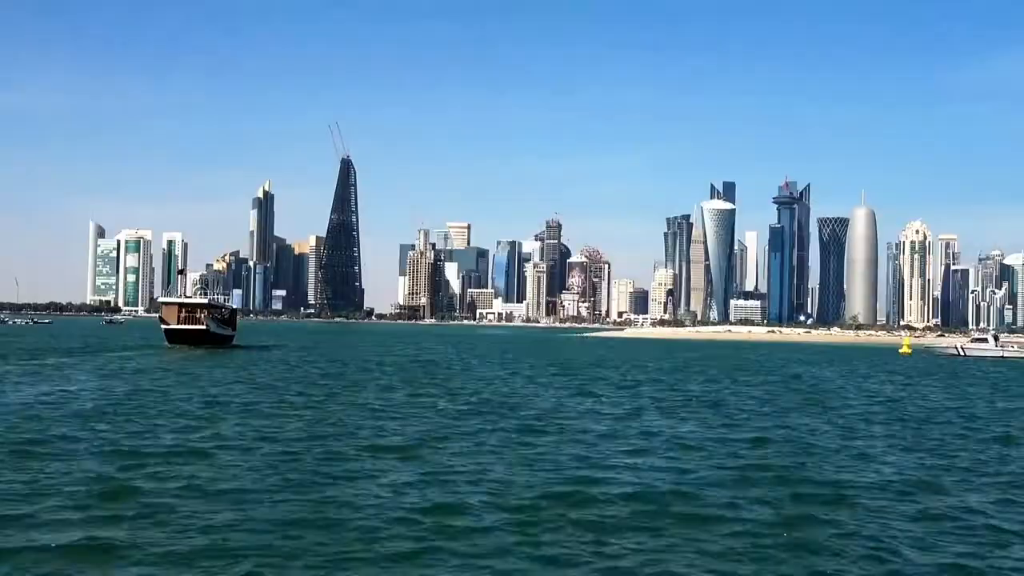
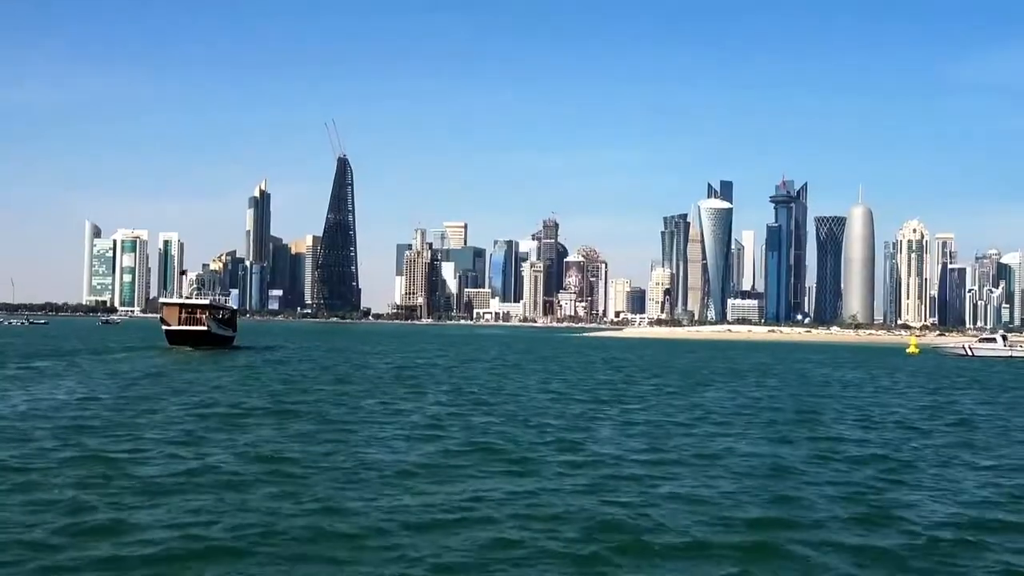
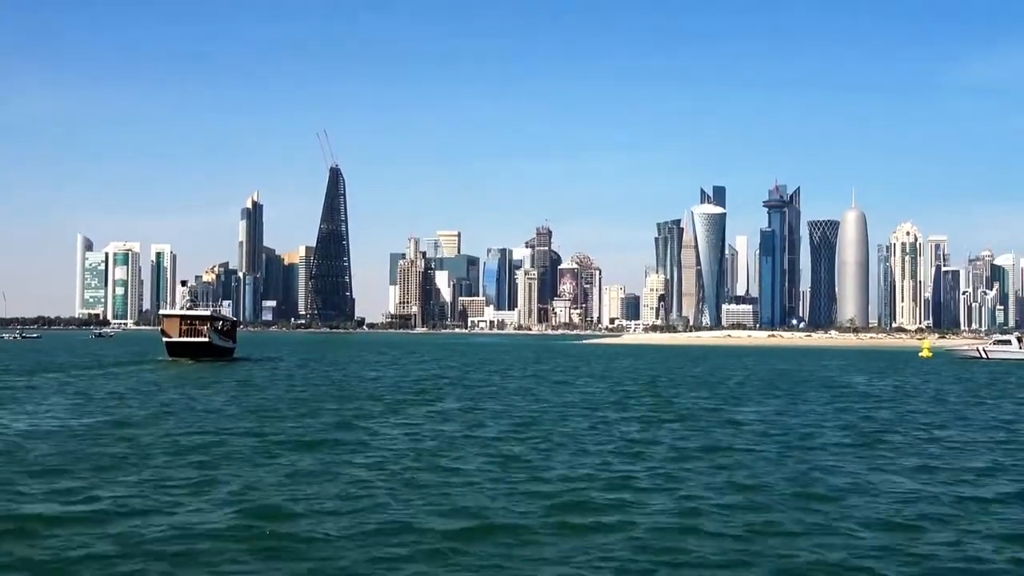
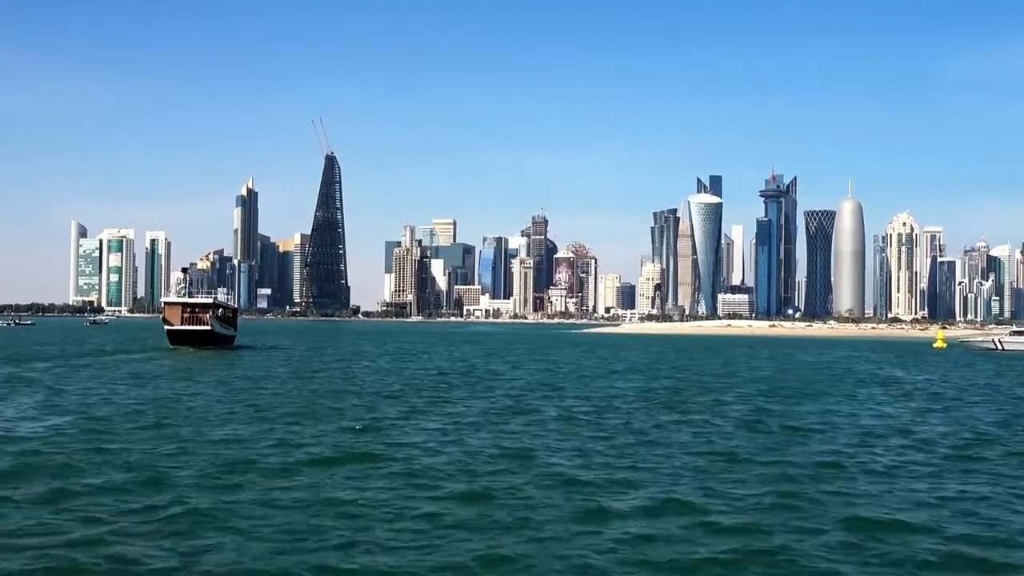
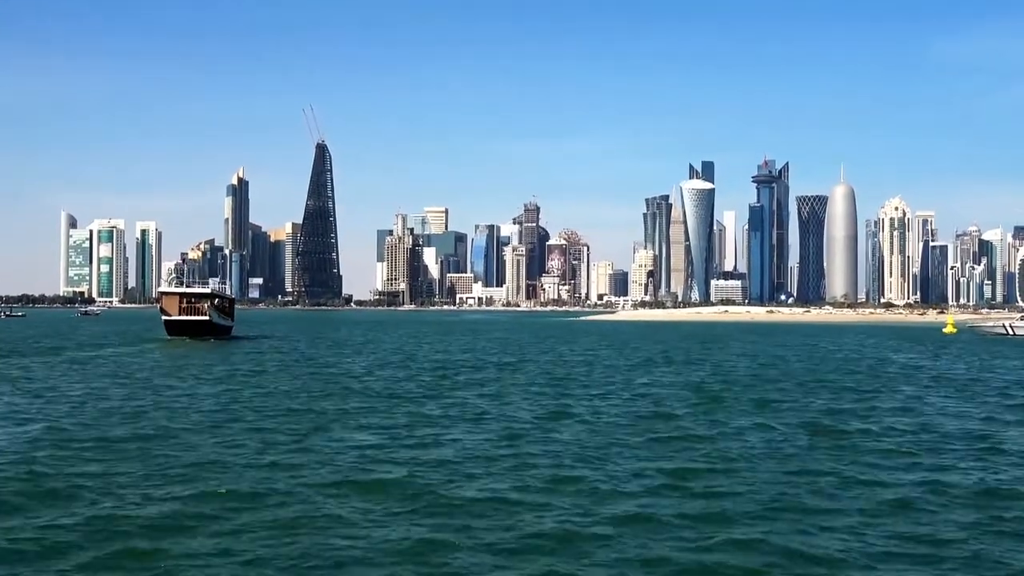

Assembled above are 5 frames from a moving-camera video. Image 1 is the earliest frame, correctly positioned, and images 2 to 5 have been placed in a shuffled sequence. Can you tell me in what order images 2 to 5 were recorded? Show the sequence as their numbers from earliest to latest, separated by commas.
2, 3, 4, 5
